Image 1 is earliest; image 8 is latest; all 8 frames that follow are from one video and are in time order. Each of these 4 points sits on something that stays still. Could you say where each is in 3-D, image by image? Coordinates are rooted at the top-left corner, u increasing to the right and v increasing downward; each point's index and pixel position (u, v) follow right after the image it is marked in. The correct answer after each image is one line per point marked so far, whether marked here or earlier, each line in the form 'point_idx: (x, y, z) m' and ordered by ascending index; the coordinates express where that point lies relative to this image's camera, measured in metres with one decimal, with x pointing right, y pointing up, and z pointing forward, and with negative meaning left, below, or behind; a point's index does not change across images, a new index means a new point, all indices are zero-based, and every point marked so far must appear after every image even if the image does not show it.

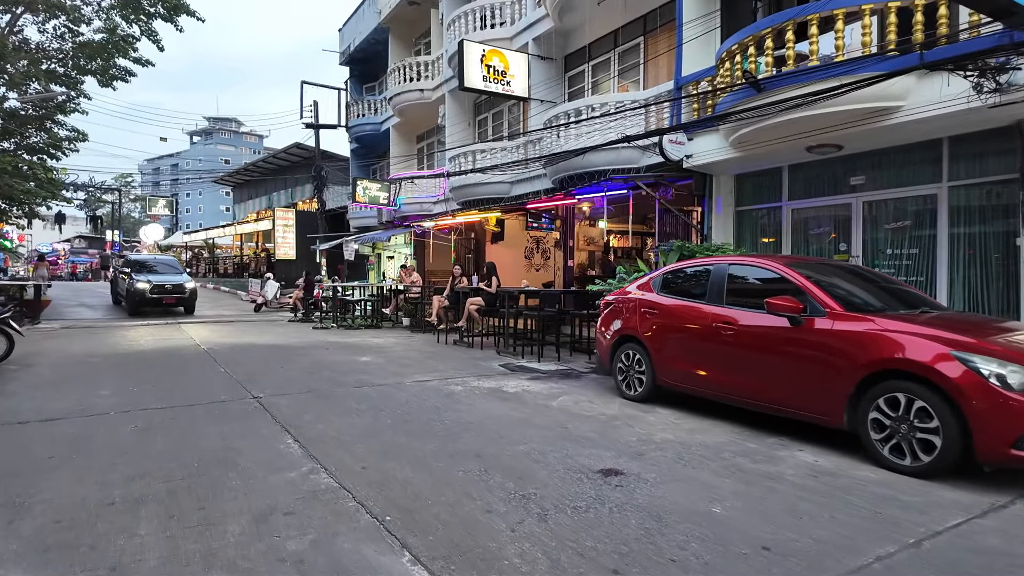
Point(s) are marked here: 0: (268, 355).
0: (-4.1, -1.2, +10.1) m
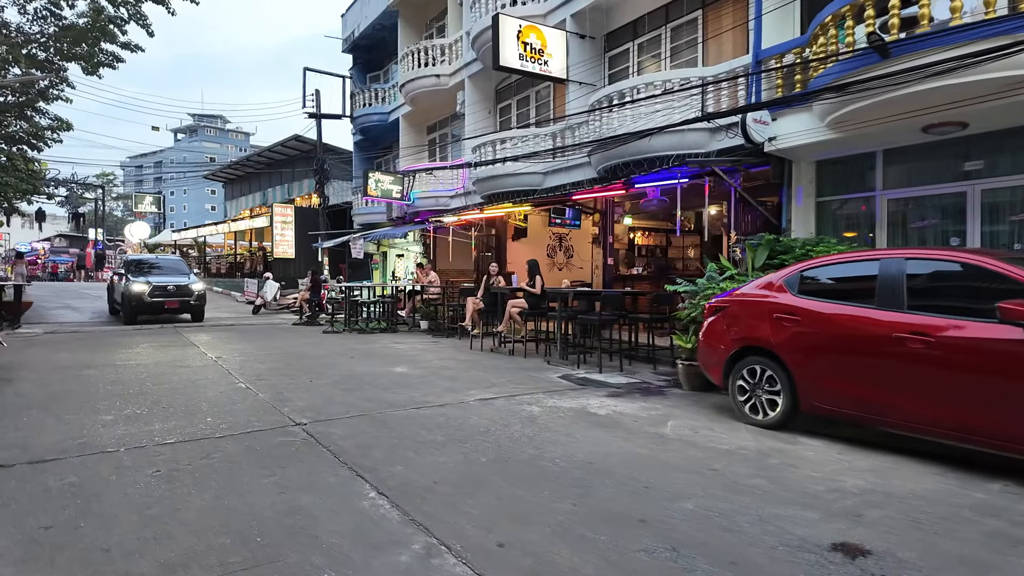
0: (-3.3, -1.2, +8.8) m
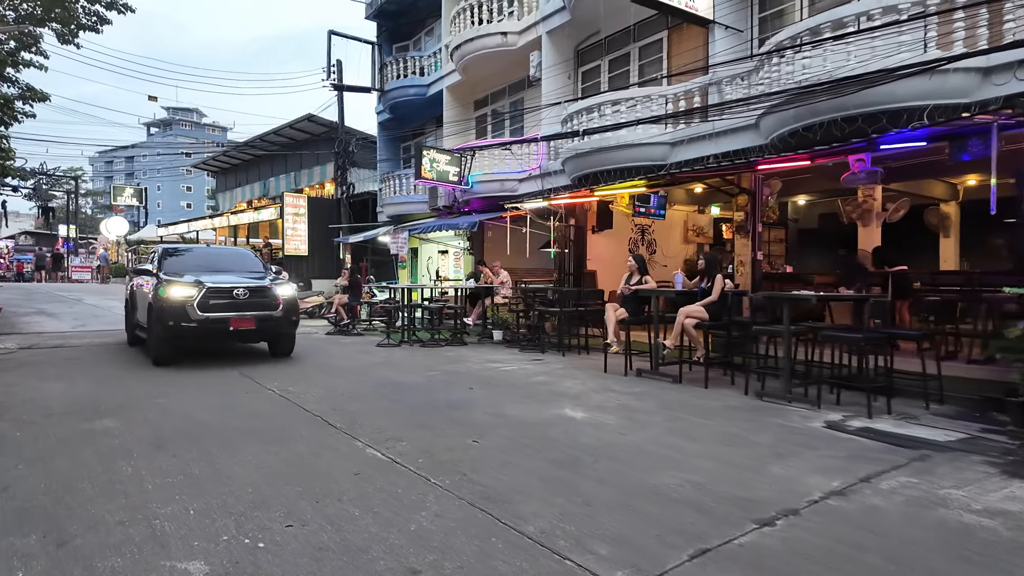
0: (-1.0, -1.2, +5.9) m
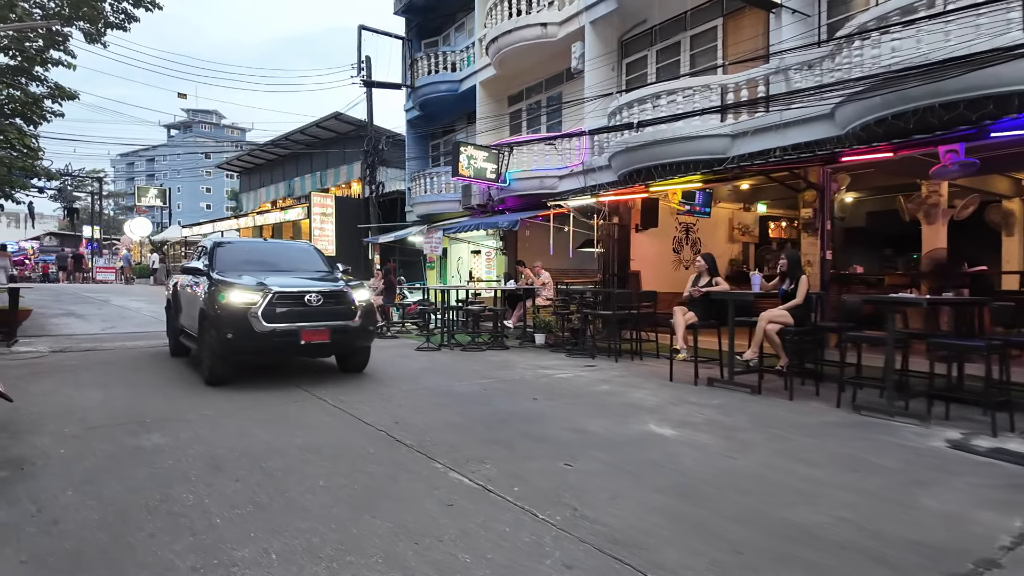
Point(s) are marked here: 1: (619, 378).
0: (-0.3, -1.2, +5.3) m
1: (+1.5, -1.2, +8.1) m
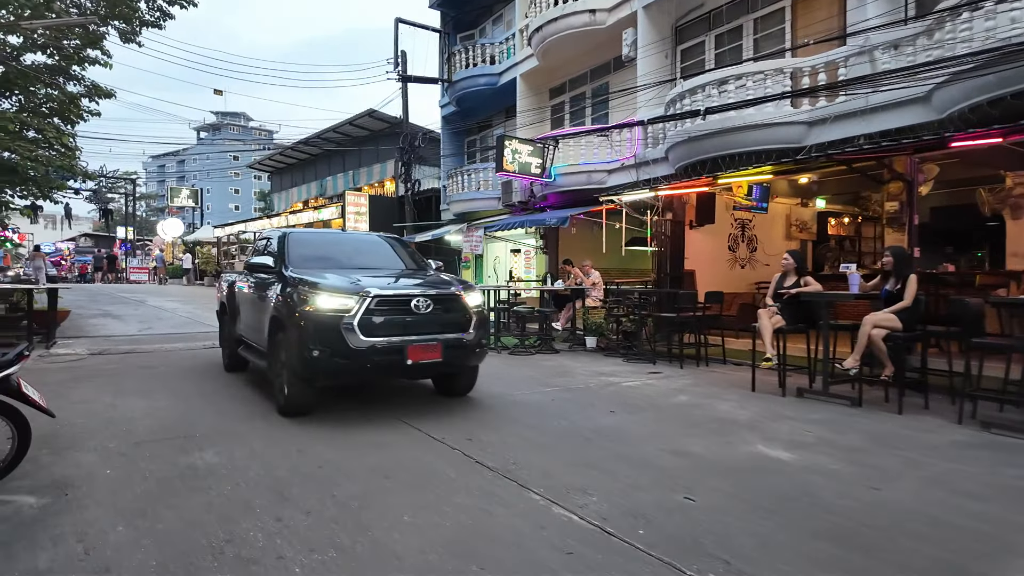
0: (+0.4, -1.3, +4.7) m
1: (+2.3, -1.2, +7.4) m
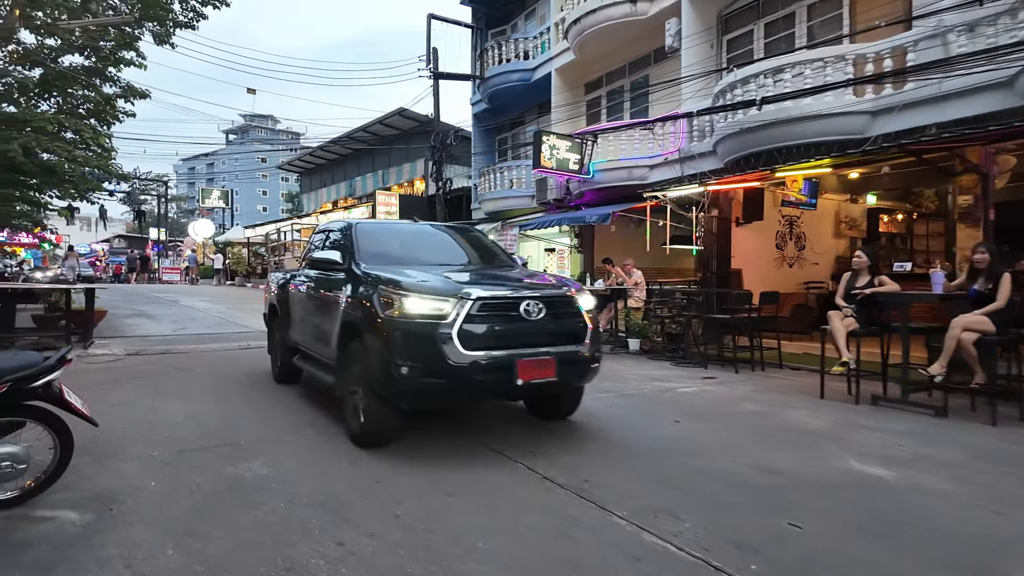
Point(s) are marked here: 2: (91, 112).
0: (+0.9, -1.3, +4.4) m
1: (+2.9, -1.2, +7.0) m
2: (-10.5, +4.4, +14.9) m
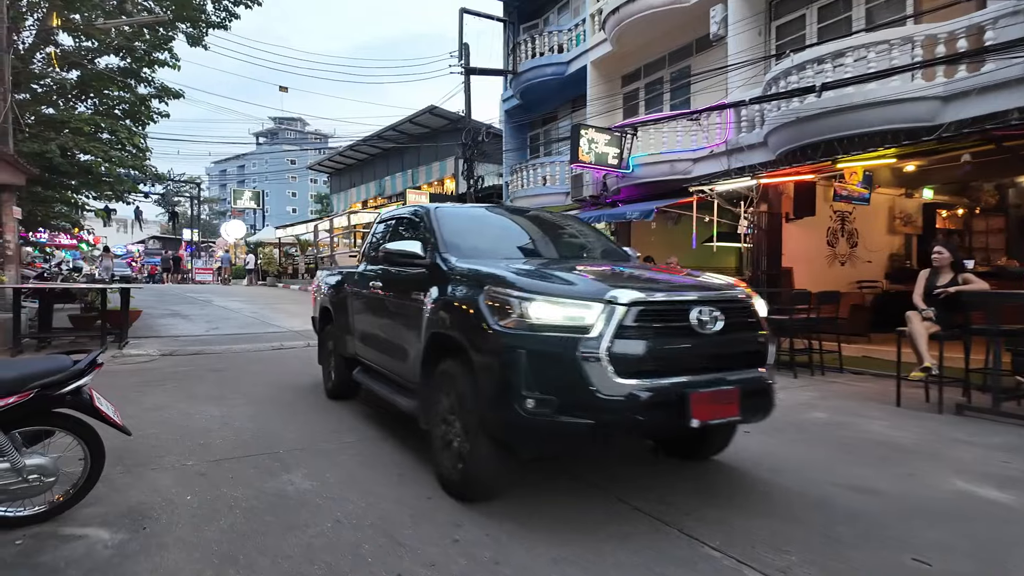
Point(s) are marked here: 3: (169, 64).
0: (+1.3, -1.2, +3.9) m
1: (+3.4, -1.2, +6.5) m
2: (-9.6, +4.4, +15.0) m
3: (-9.6, +6.2, +16.6) m
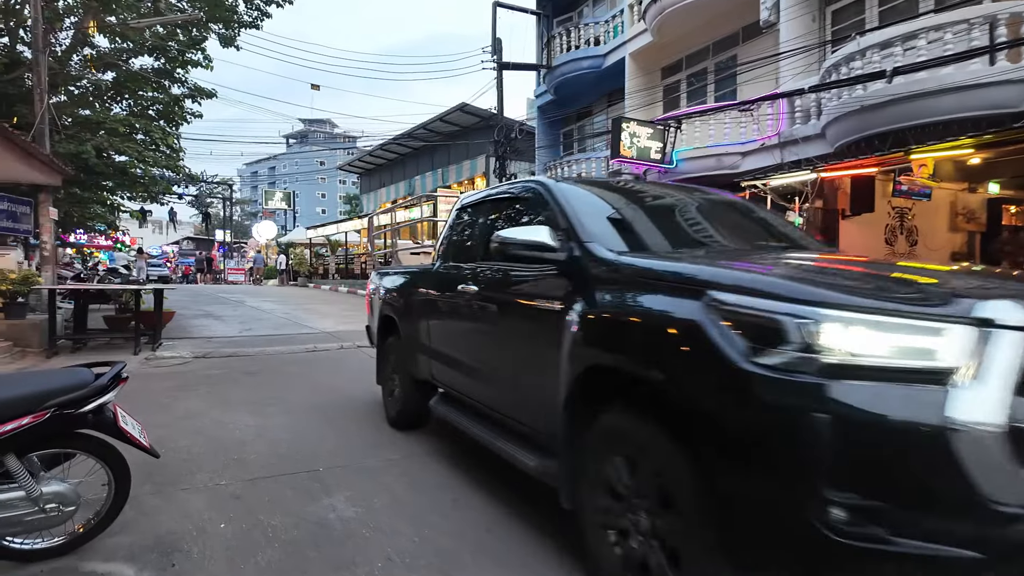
0: (+1.7, -1.3, +3.4) m
1: (+3.9, -1.2, +5.9) m
2: (-8.8, +4.4, +14.9) m
3: (-8.6, +6.2, +16.6) m
